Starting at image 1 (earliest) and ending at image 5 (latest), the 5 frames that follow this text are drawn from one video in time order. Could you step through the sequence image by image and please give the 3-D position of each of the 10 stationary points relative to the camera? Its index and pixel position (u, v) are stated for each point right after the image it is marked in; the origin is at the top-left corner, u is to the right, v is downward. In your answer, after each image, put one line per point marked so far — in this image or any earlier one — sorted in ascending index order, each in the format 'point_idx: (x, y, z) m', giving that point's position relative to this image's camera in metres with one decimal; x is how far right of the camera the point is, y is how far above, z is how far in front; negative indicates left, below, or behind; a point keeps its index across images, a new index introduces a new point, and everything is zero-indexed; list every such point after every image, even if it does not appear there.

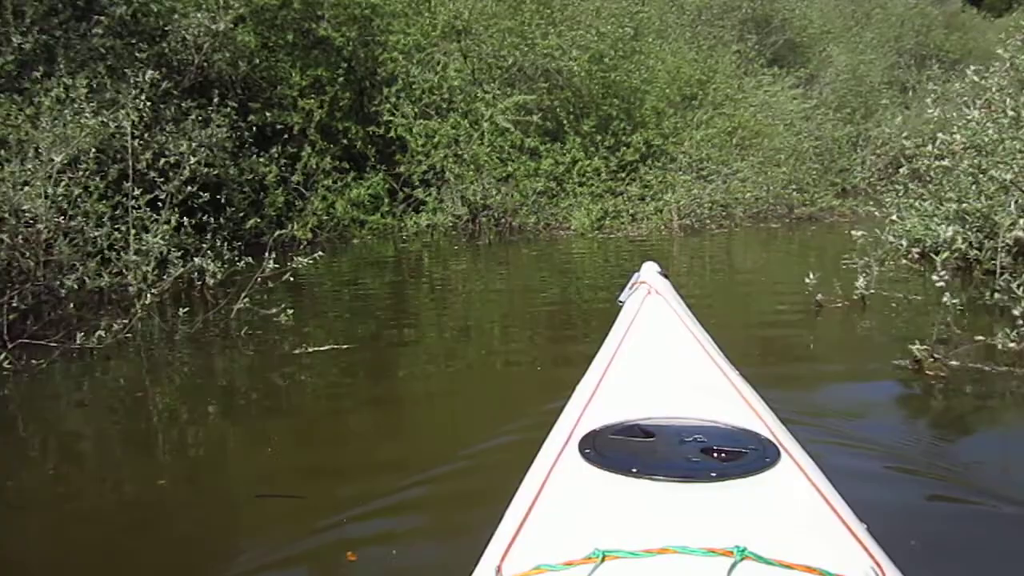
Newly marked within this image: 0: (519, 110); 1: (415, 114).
0: (+0.1, +2.3, +12.3) m
1: (-1.4, +2.2, +11.9) m
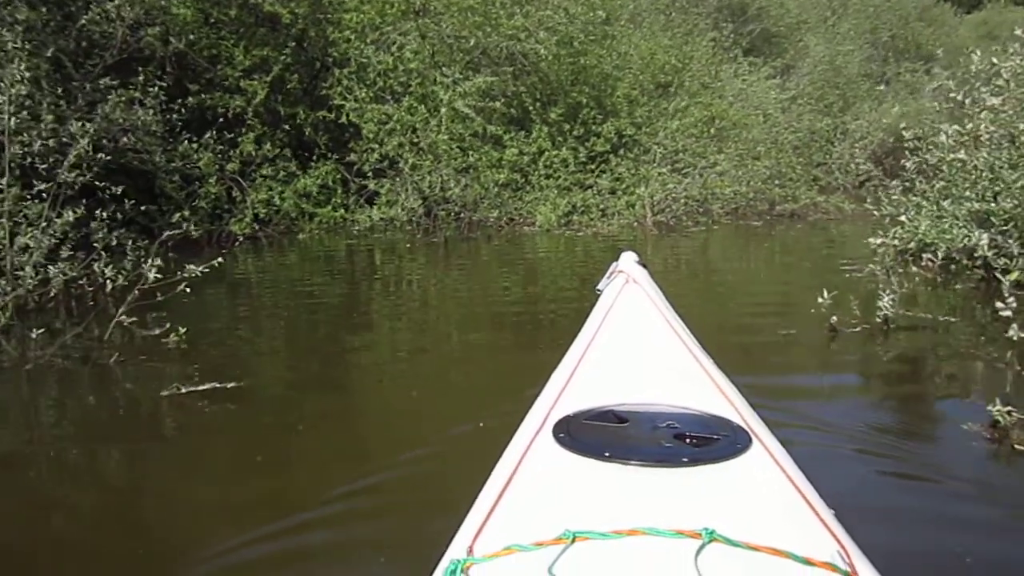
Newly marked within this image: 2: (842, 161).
0: (-0.4, +2.4, +11.5) m
1: (-1.8, +2.2, +11.1) m
2: (+4.8, +1.8, +13.6) m
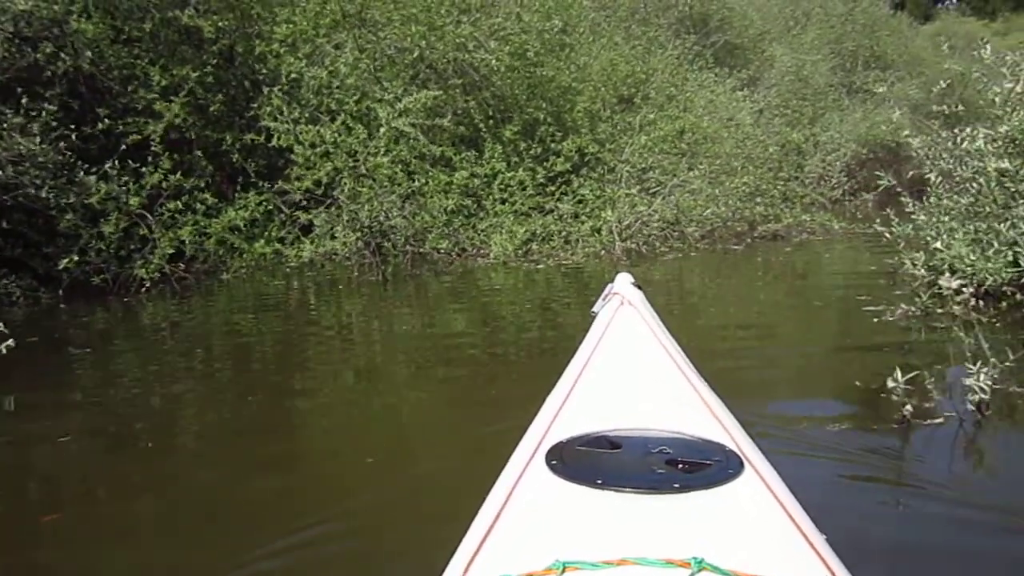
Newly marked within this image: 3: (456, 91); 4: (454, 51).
0: (-0.9, +2.0, +10.6) m
1: (-2.3, +1.8, +10.1) m
2: (+4.2, +1.5, +12.9) m
3: (-0.7, +2.3, +10.9) m
4: (-0.7, +2.7, +10.7) m
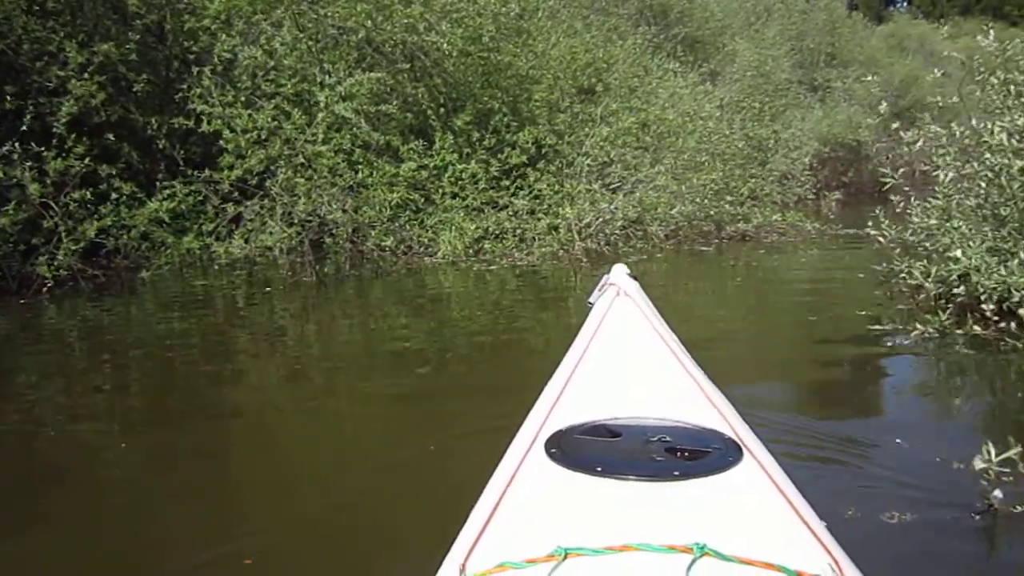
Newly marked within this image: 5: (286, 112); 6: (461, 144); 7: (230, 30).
0: (-1.4, +2.0, +9.9) m
1: (-2.8, +1.8, +9.4) m
2: (+3.5, +1.5, +12.5) m
3: (-1.2, +2.3, +10.2) m
4: (-1.2, +2.7, +10.1) m
5: (-2.2, +1.8, +9.4) m
6: (-0.6, +1.6, +10.3) m
7: (-2.9, +2.7, +9.8) m
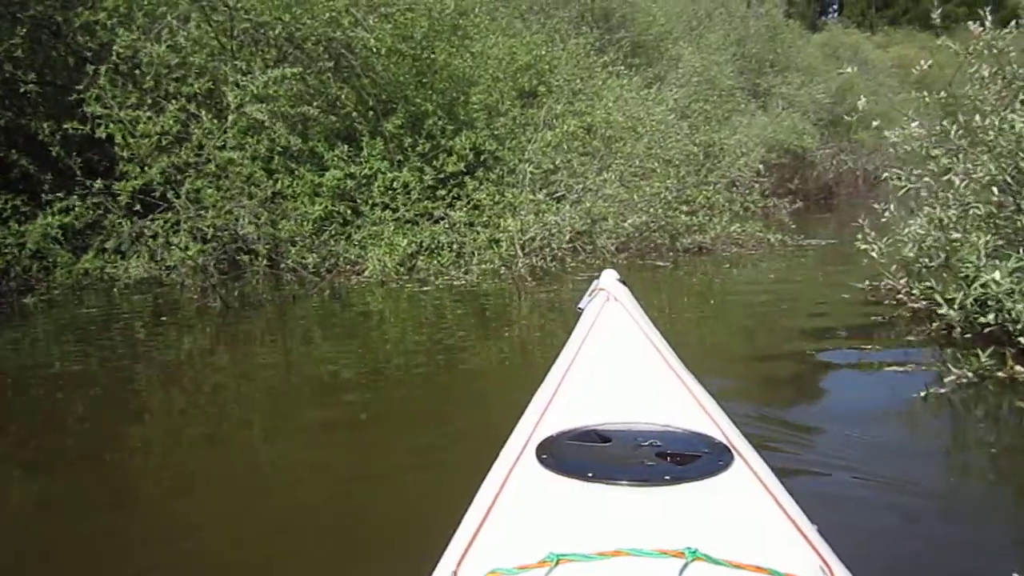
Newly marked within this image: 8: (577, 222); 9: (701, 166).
0: (-2.1, +1.8, +9.2) m
1: (-3.4, +1.6, +8.5) m
2: (+2.8, +1.4, +12.0) m
3: (-1.8, +2.1, +9.5) m
4: (-1.8, +2.5, +9.3) m
5: (-2.8, +1.6, +8.6) m
6: (-1.2, +1.4, +9.6) m
7: (-3.5, +2.5, +8.9) m
8: (+0.6, +0.7, +9.3) m
9: (+2.3, +1.5, +11.6) m
